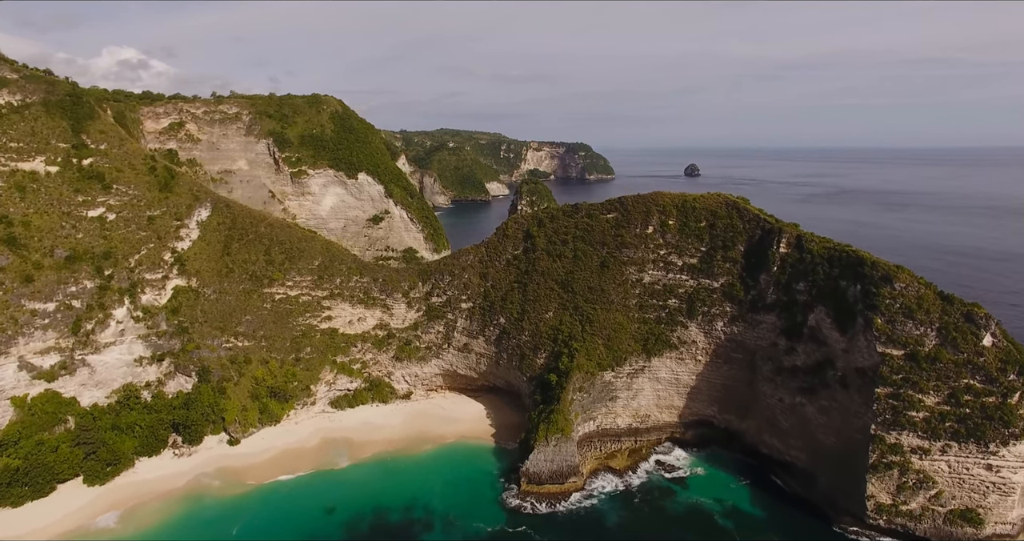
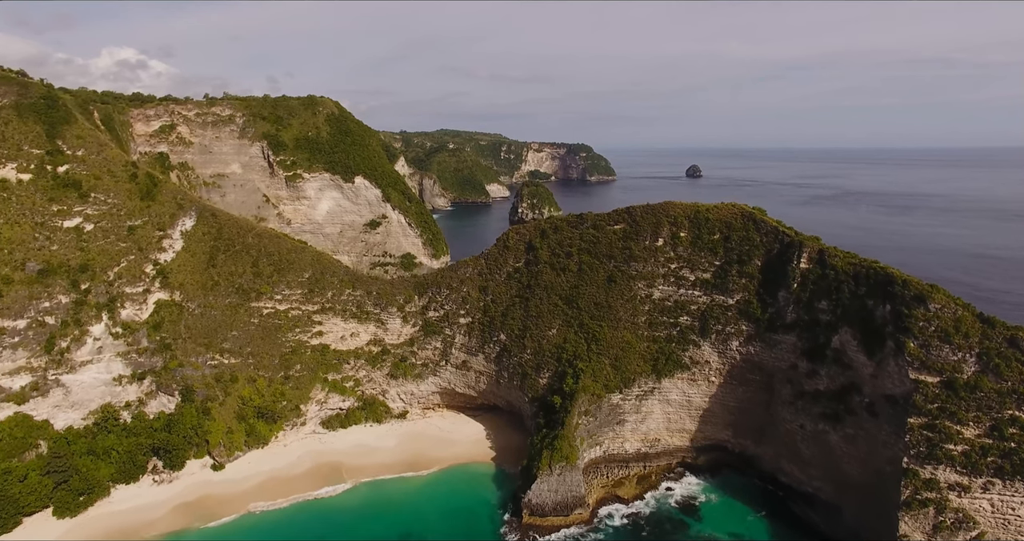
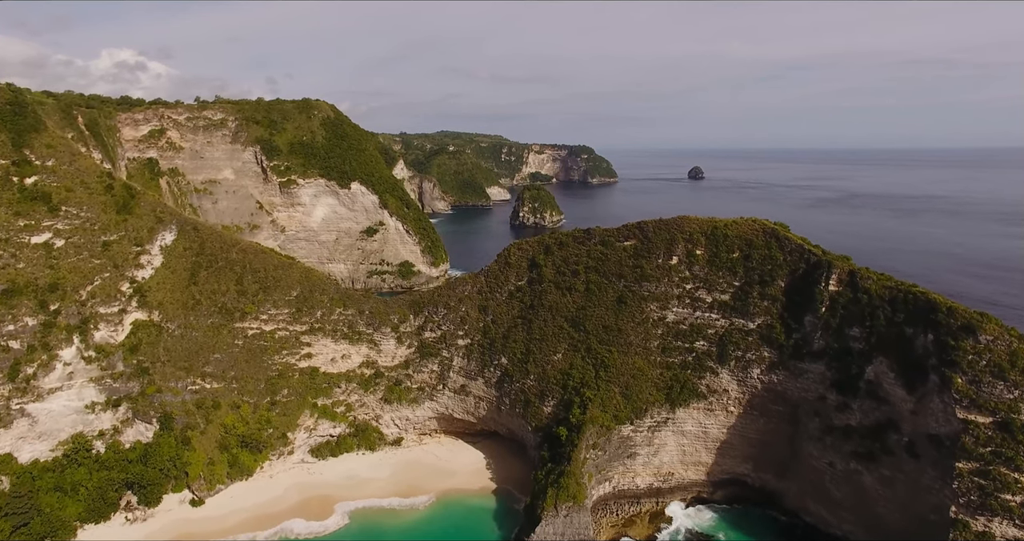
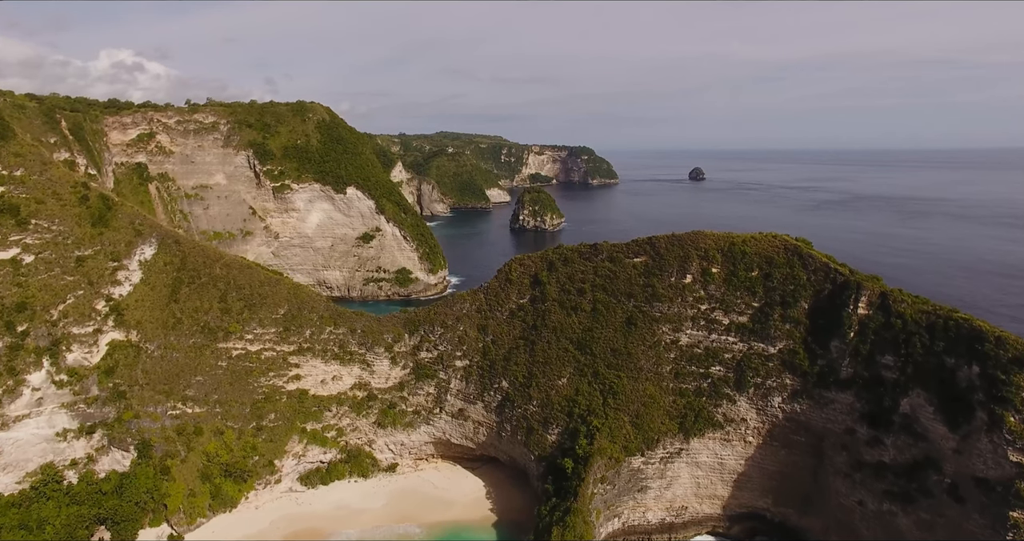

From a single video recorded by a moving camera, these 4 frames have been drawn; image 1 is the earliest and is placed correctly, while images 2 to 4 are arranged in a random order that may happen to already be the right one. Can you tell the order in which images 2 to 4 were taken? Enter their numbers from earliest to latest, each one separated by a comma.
2, 3, 4
